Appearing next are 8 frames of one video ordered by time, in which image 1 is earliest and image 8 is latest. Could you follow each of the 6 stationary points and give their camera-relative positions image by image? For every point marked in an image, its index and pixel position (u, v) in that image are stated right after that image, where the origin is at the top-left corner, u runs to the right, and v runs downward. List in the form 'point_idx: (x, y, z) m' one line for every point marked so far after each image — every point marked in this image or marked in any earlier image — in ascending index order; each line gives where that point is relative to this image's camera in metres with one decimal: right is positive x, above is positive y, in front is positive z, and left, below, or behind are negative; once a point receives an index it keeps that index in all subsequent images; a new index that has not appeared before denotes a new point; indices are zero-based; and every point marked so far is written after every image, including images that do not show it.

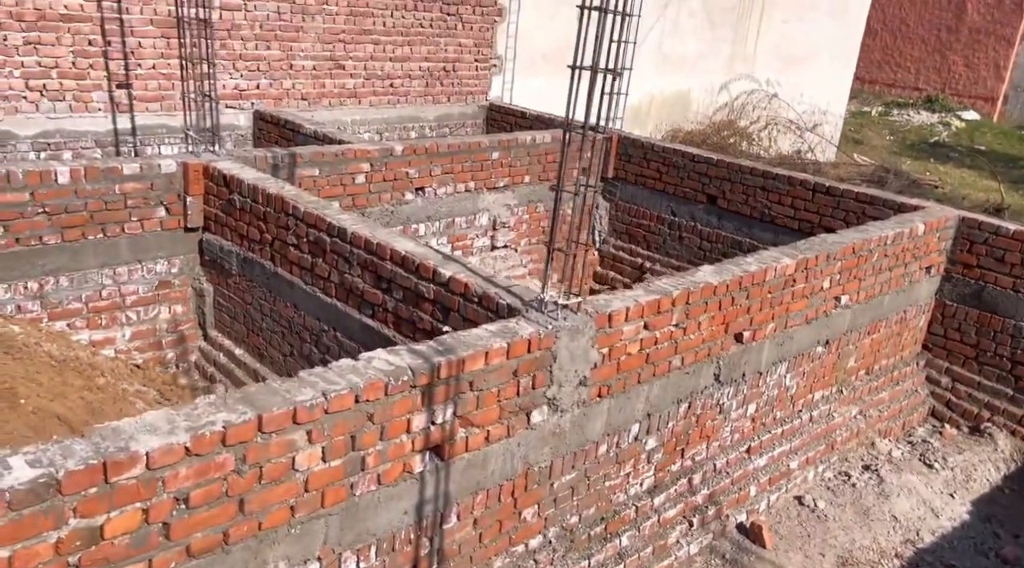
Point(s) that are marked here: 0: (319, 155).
0: (-1.4, +0.9, +6.3) m
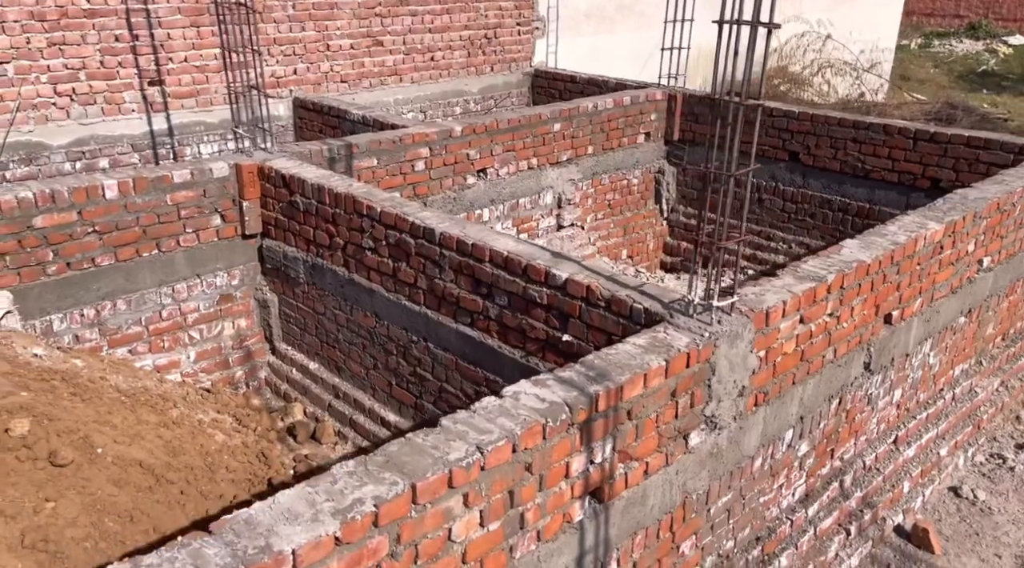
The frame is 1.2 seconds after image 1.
0: (-0.9, +0.9, +5.8) m
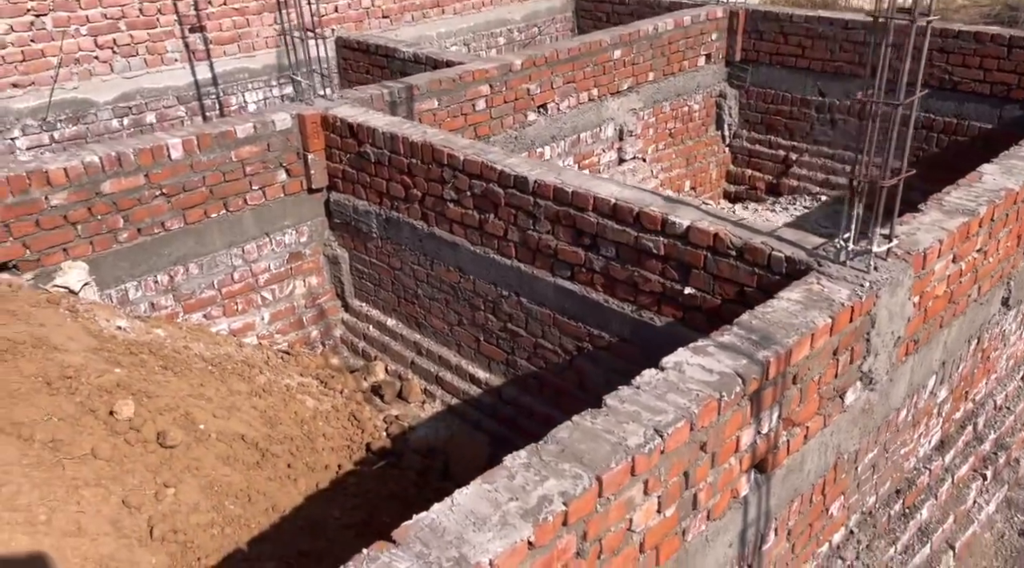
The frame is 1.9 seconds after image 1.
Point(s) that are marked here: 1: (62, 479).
0: (-0.4, +1.2, +5.4) m
1: (-1.5, -0.6, +2.9) m
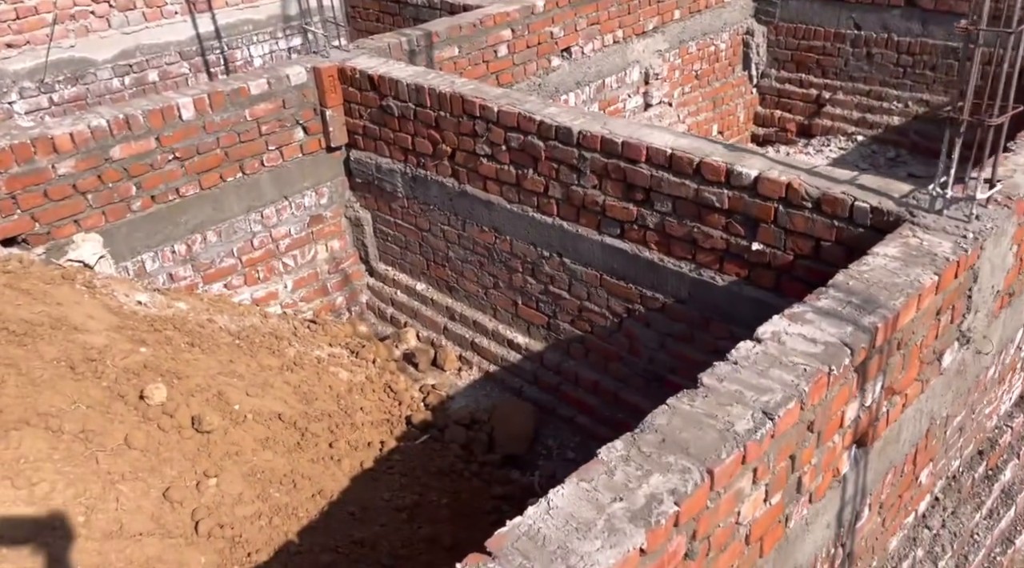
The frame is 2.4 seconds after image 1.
0: (-0.3, +1.4, +5.1) m
1: (-1.3, -0.6, +2.7) m
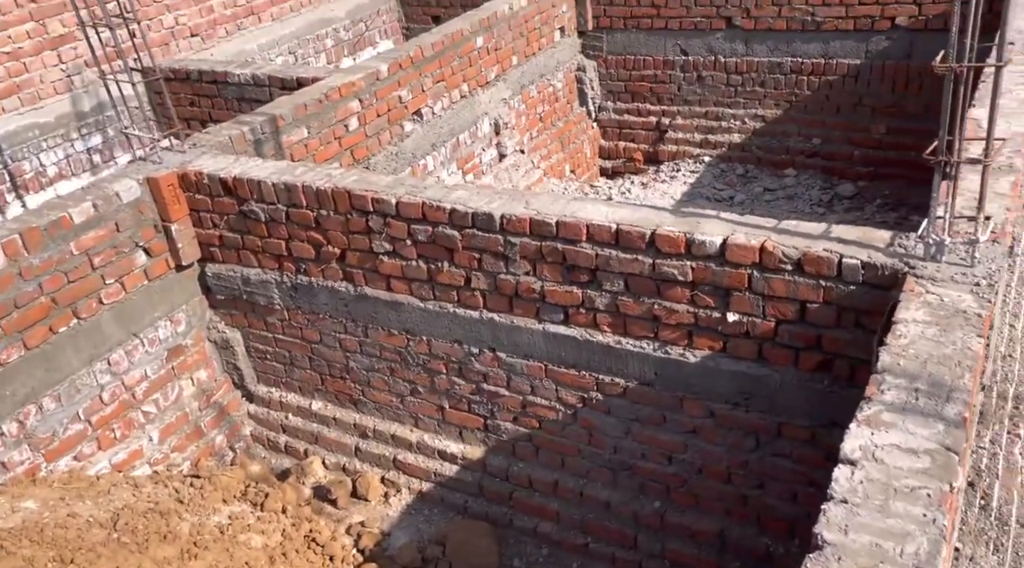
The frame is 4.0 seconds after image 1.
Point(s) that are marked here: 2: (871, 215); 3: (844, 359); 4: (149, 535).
0: (-1.1, +0.9, +4.5) m
1: (-1.1, -1.1, +2.0) m
2: (+2.4, +0.5, +6.1) m
3: (+1.0, -0.2, +2.8) m
4: (-1.3, -0.9, +3.2) m
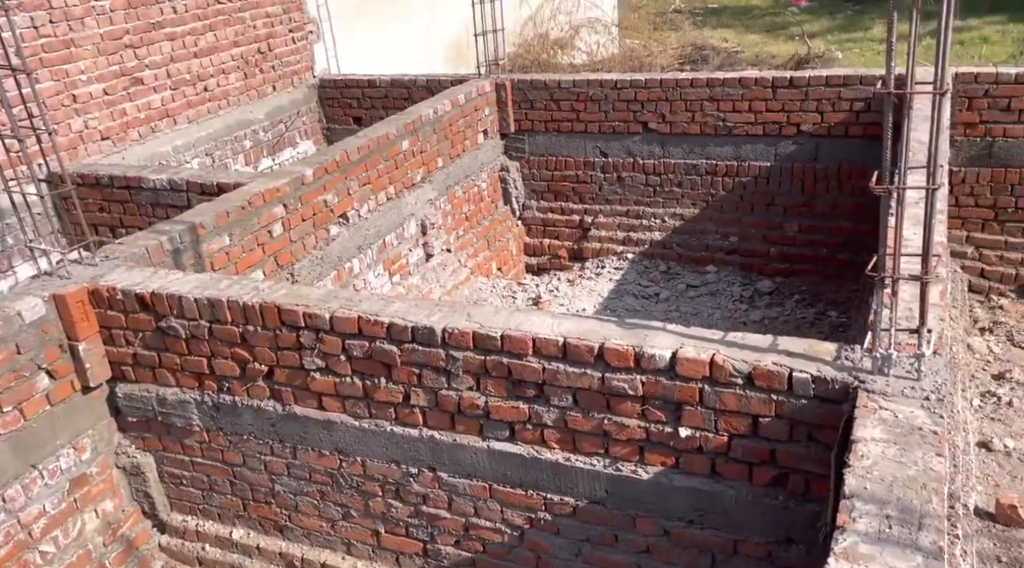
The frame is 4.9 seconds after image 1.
0: (-1.4, +0.3, +4.4) m
1: (-1.2, -1.4, +1.6) m
2: (+1.9, -0.2, +6.2) m
3: (+0.9, -0.6, +2.7) m
4: (-1.5, -1.3, +2.9) m
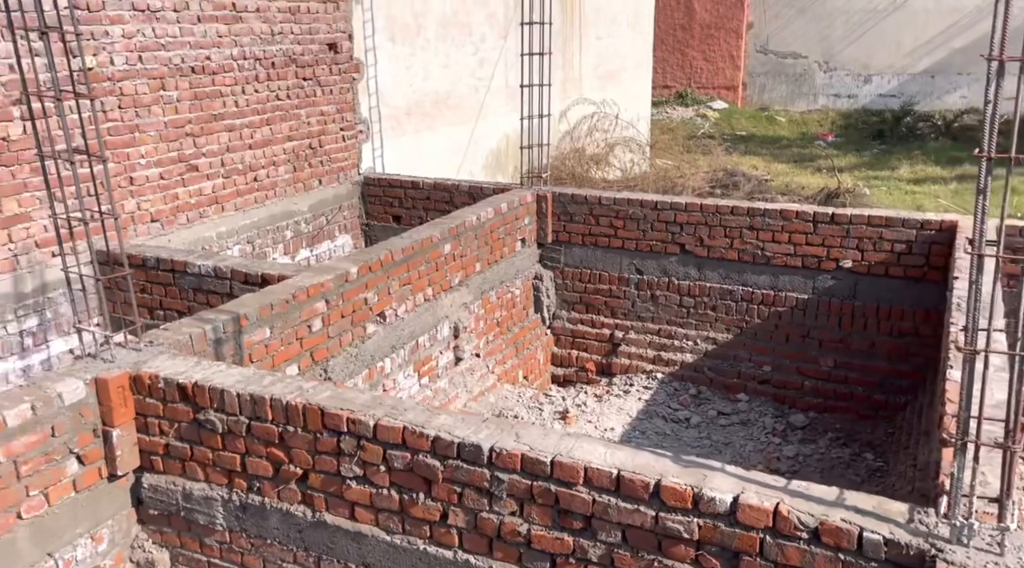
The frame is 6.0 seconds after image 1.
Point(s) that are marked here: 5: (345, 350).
0: (-1.2, -0.1, +4.3) m
1: (-1.1, -1.5, +1.4) m
2: (+2.1, -1.1, +6.0) m
3: (+1.0, -1.0, +2.5) m
4: (-1.4, -1.5, +2.7) m
5: (-0.9, -0.4, +4.9) m
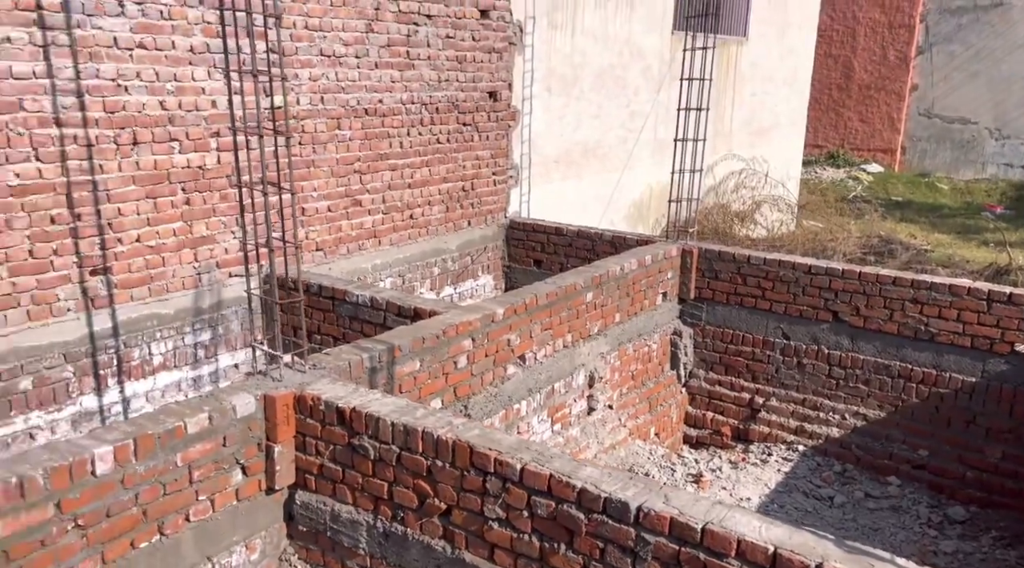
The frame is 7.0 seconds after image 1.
0: (-0.4, -0.3, +4.5) m
1: (-1.0, -1.5, +1.5) m
2: (+3.0, -1.6, +5.6) m
3: (+1.3, -1.2, +2.3) m
4: (-1.0, -1.6, +2.8) m
5: (-0.1, -0.6, +5.0) m
